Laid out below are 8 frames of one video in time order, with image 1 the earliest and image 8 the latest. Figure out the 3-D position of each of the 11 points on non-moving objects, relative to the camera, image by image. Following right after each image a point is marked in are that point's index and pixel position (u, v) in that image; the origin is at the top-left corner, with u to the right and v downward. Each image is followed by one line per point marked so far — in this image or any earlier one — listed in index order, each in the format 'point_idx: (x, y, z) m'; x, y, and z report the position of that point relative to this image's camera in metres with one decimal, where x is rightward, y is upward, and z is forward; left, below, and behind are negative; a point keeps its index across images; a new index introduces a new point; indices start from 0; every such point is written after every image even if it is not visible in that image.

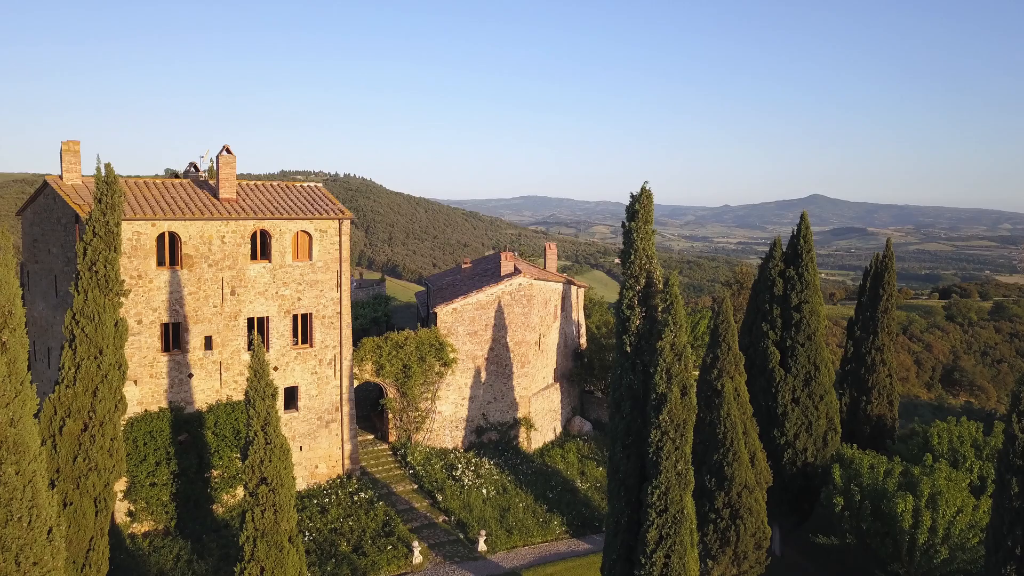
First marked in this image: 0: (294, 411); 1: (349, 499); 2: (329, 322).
0: (-6.5, -3.7, +18.6) m
1: (-4.8, -6.2, +18.3) m
2: (-5.5, -1.0, +18.9) m
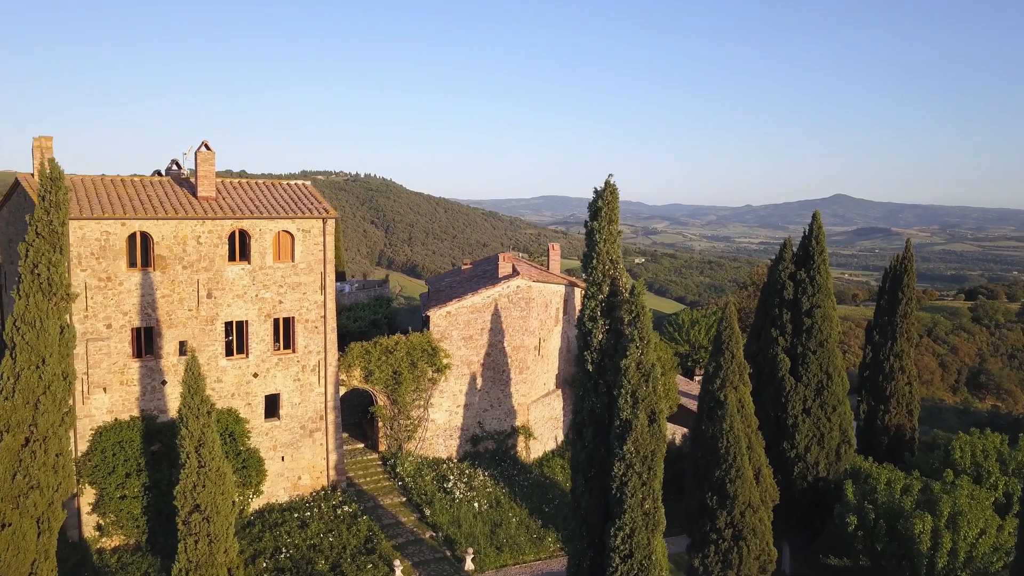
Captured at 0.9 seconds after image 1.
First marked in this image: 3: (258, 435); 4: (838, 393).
0: (-6.7, -3.8, +17.8) m
1: (-5.0, -6.3, +17.4) m
2: (-5.7, -1.1, +18.0) m
3: (-7.1, -4.1, +17.5) m
4: (+9.8, -3.2, +19.1) m
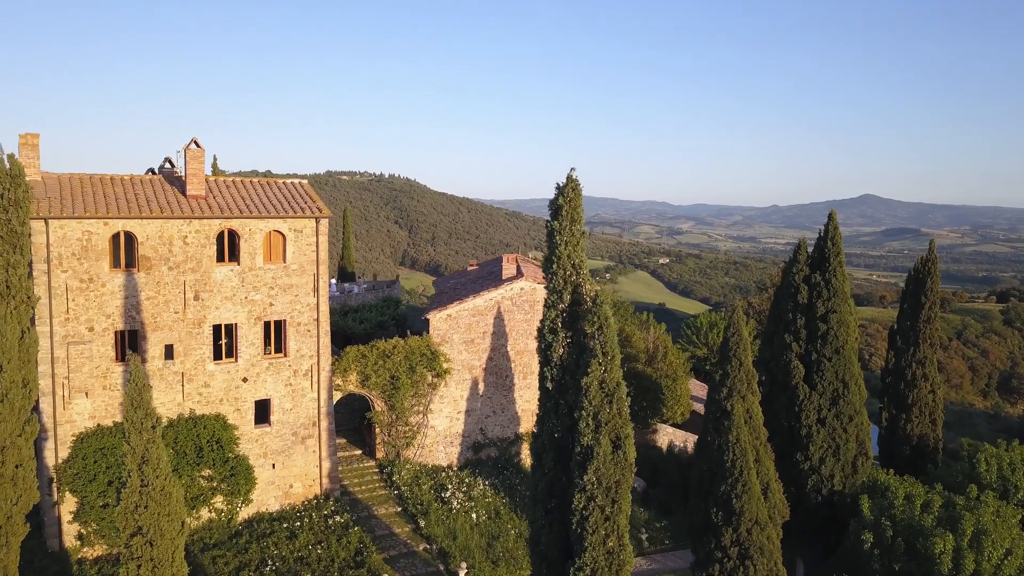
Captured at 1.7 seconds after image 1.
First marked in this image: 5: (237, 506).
0: (-6.8, -3.8, +17.2) m
1: (-5.1, -6.3, +16.8) m
2: (-5.8, -1.2, +17.4) m
3: (-7.2, -4.2, +16.9) m
4: (+9.8, -3.3, +18.0) m
5: (-7.3, -5.8, +16.6) m
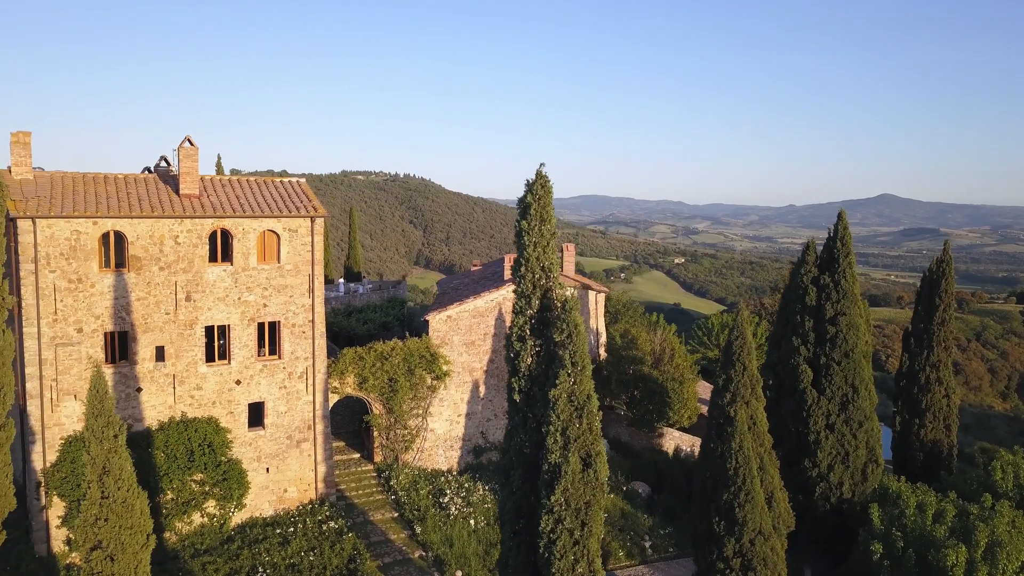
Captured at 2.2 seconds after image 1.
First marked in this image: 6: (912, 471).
0: (-6.8, -3.8, +16.9) m
1: (-5.2, -6.3, +16.5) m
2: (-5.8, -1.2, +17.1) m
3: (-7.2, -4.2, +16.6) m
4: (+9.8, -3.3, +17.4) m
5: (-7.3, -5.8, +16.3) m
6: (+12.7, -5.8, +19.7) m
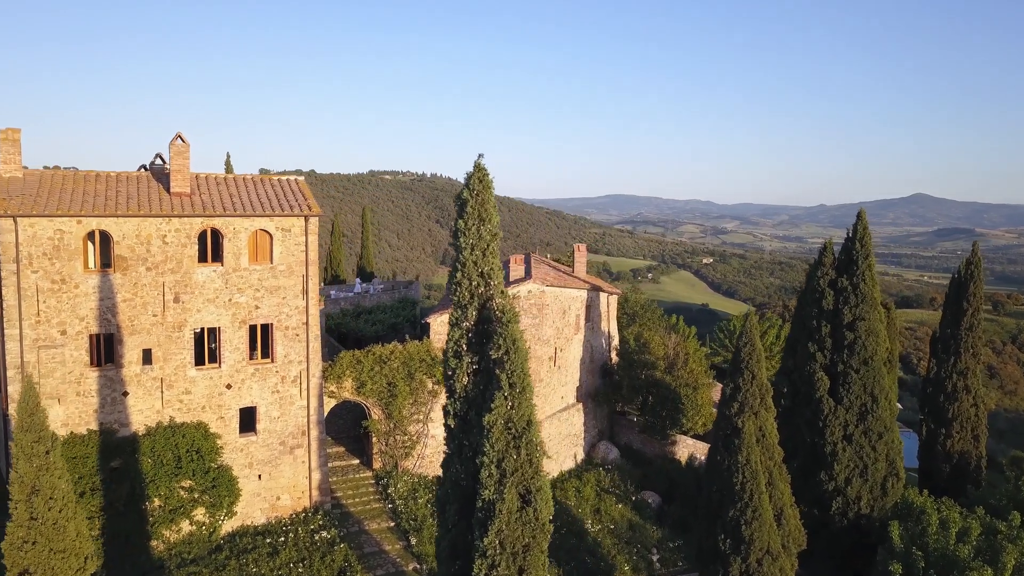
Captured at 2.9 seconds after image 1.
0: (-6.8, -3.9, +16.4) m
1: (-5.2, -6.4, +15.9) m
2: (-5.8, -1.2, +16.6) m
3: (-7.2, -4.2, +16.1) m
4: (+9.7, -3.4, +16.3) m
5: (-7.4, -5.8, +15.8) m
6: (+12.7, -5.9, +18.5) m
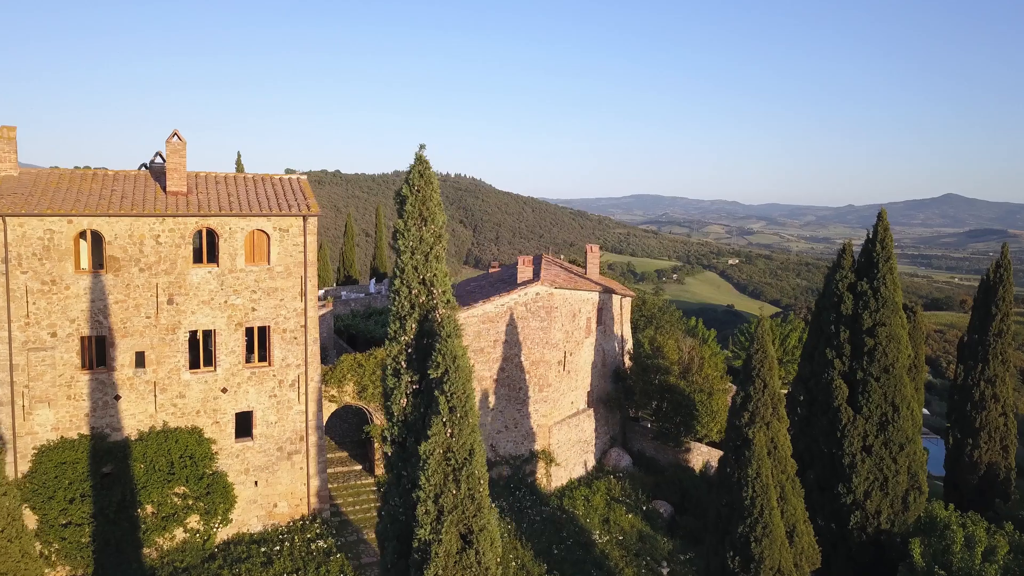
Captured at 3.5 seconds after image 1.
0: (-6.8, -3.9, +16.0) m
1: (-5.1, -6.4, +15.4) m
2: (-5.7, -1.3, +16.1) m
3: (-7.2, -4.2, +15.7) m
4: (+9.8, -3.5, +15.3) m
5: (-7.3, -5.9, +15.4) m
6: (+12.9, -6.0, +17.5) m
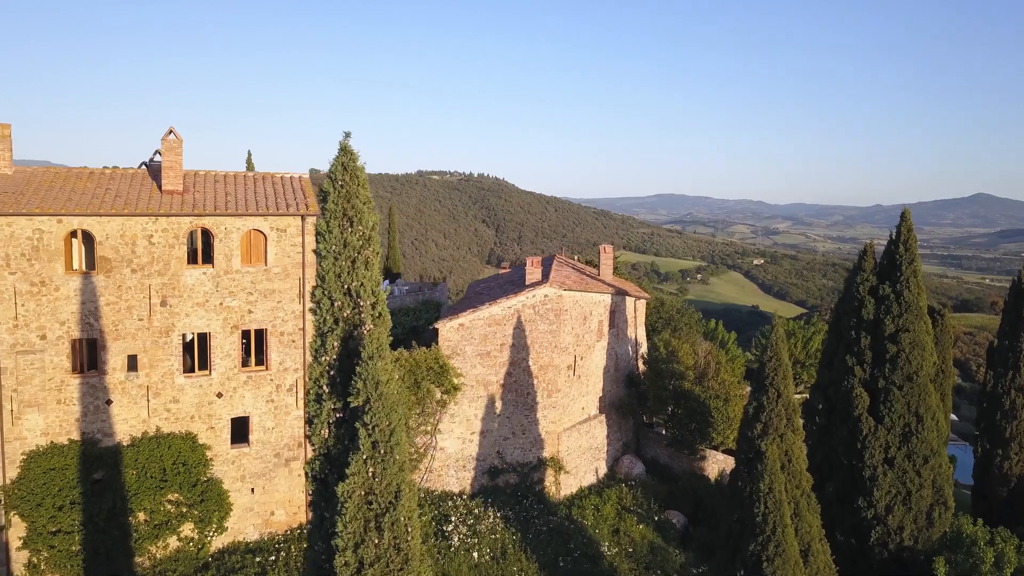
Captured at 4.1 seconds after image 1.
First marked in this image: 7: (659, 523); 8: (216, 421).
0: (-6.7, -3.9, +15.5) m
1: (-5.1, -6.5, +14.9) m
2: (-5.6, -1.3, +15.6) m
3: (-7.1, -4.3, +15.3) m
4: (+9.9, -3.6, +14.3) m
5: (-7.3, -5.9, +15.0) m
6: (+13.0, -6.1, +16.4) m
7: (+4.5, -7.3, +19.4) m
8: (-7.1, -3.2, +15.1) m
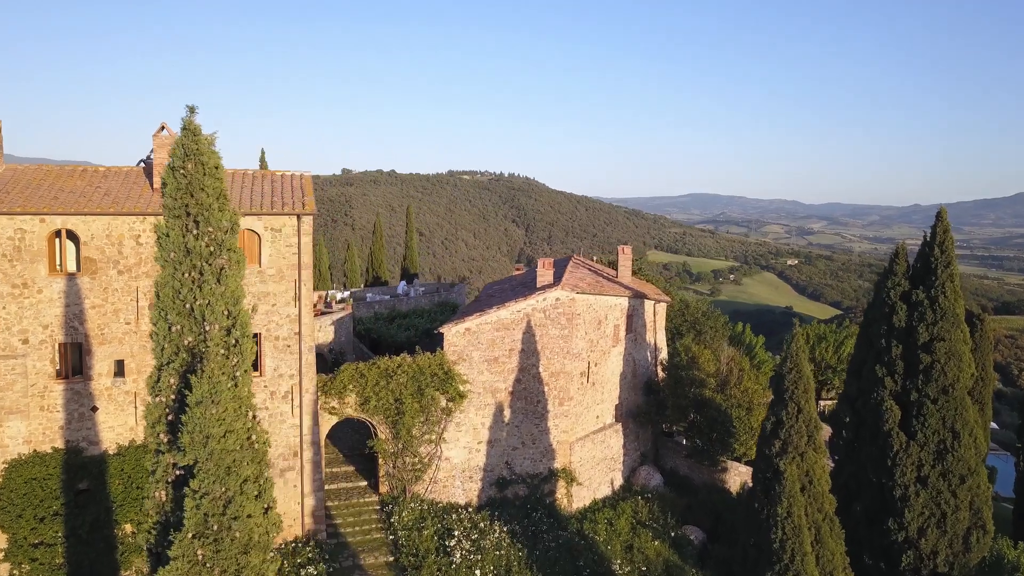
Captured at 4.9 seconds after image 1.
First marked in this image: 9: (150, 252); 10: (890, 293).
0: (-6.5, -4.0, +14.9) m
1: (-5.0, -6.5, +14.2) m
2: (-5.5, -1.4, +14.9) m
3: (-7.0, -4.3, +14.6) m
4: (+9.9, -3.7, +13.0) m
5: (-7.2, -6.0, +14.3) m
6: (+13.1, -6.2, +14.9) m
7: (+4.8, -7.4, +18.2) m
8: (-7.1, -3.3, +14.4) m
9: (-7.9, +0.8, +13.6) m
10: (+8.9, -0.1, +14.0) m
